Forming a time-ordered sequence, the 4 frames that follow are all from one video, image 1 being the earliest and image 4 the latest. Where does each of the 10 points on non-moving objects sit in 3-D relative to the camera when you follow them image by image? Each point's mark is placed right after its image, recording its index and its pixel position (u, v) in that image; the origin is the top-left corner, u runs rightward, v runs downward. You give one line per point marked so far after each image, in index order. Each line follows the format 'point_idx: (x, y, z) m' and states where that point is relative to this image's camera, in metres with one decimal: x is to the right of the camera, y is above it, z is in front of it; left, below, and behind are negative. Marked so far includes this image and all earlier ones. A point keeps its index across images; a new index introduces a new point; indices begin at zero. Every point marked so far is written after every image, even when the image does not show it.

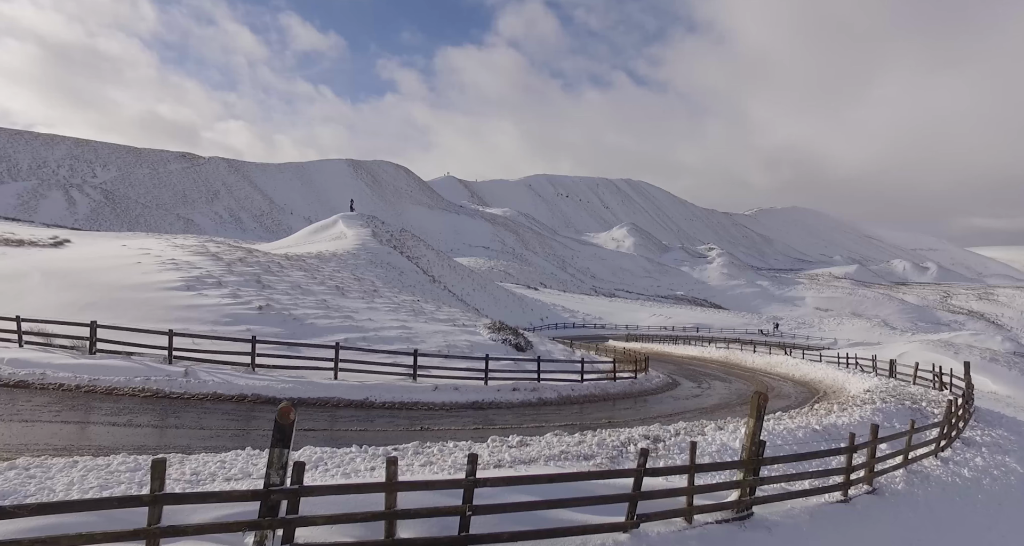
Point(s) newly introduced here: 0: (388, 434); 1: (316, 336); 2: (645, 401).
0: (-2.3, -3.0, +11.9) m
1: (-5.7, -1.8, +18.9) m
2: (+3.9, -3.8, +19.2) m
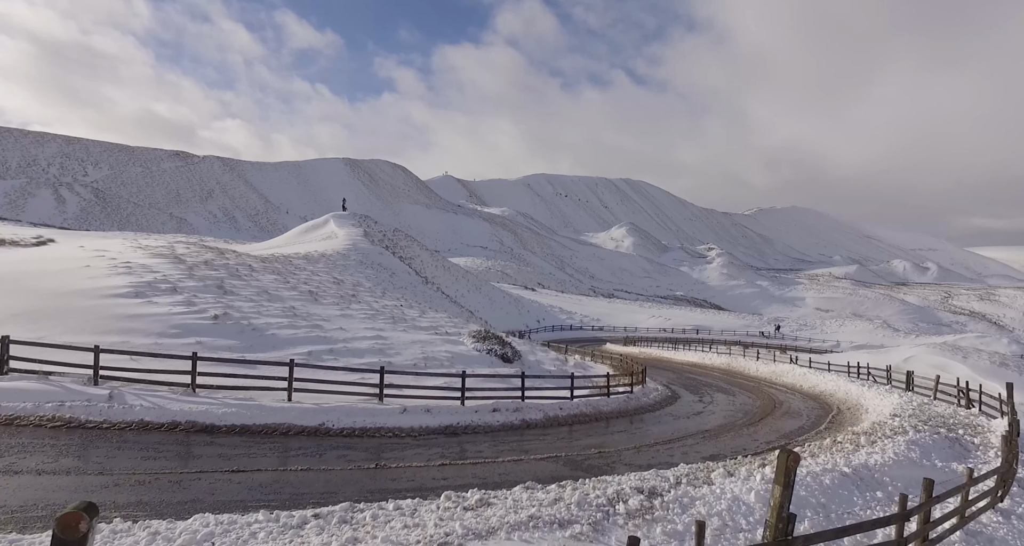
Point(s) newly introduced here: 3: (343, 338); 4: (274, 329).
0: (-2.7, -3.1, +10.0) m
1: (-6.2, -2.0, +17.0) m
2: (+3.5, -4.0, +17.3) m
3: (-5.1, -1.9, +19.4) m
4: (-6.7, -1.6, +18.3) m
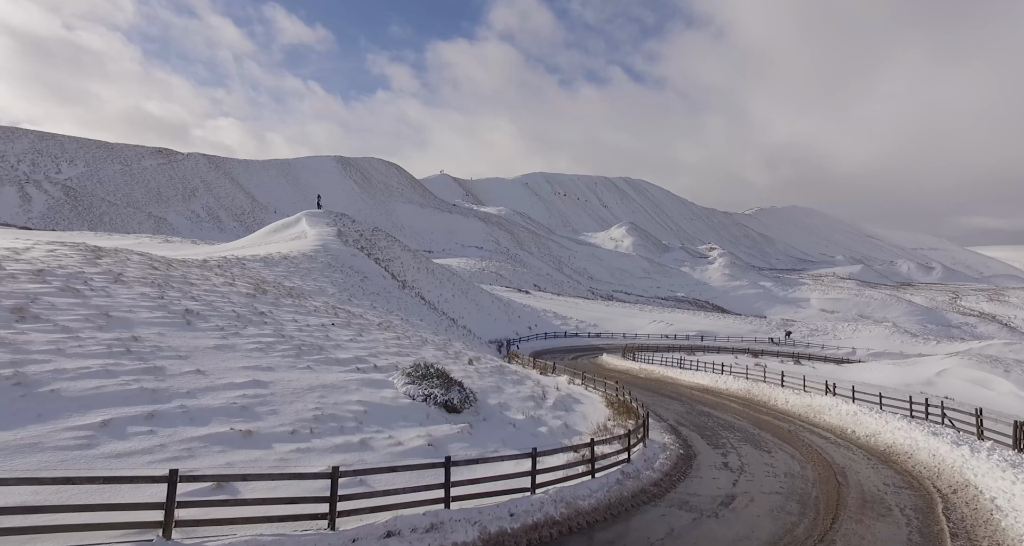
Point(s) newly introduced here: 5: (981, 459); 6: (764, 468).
0: (-4.0, -3.4, +3.3) m
1: (-7.5, -2.3, +10.3) m
2: (+2.2, -4.3, +10.7) m
3: (-6.4, -2.3, +12.7) m
4: (-8.0, -1.9, +11.7) m
5: (+10.5, -4.2, +14.4) m
6: (+6.2, -4.8, +16.1) m
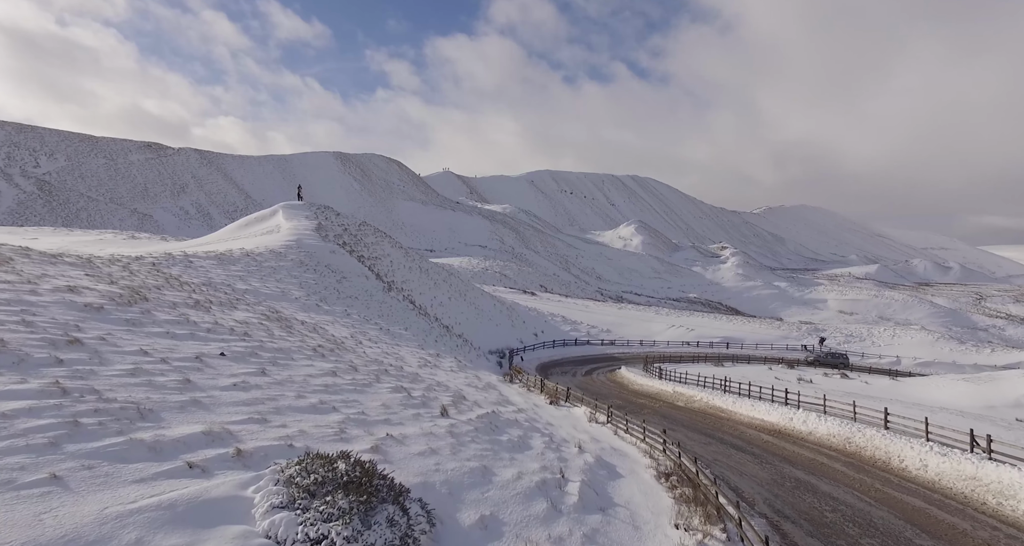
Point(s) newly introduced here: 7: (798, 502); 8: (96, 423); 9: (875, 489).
0: (-4.2, -3.4, -5.5) m
1: (-7.7, -2.3, +1.5) m
2: (+2.0, -4.3, +1.8) m
3: (-6.5, -2.2, +3.9) m
4: (-8.2, -1.9, +2.9) m
5: (+10.4, -4.2, +5.4) m
6: (+6.1, -4.8, +7.2) m
7: (+6.9, -5.4, +15.6) m
8: (-6.0, -2.0, +9.3) m
9: (+9.3, -5.4, +16.4) m
